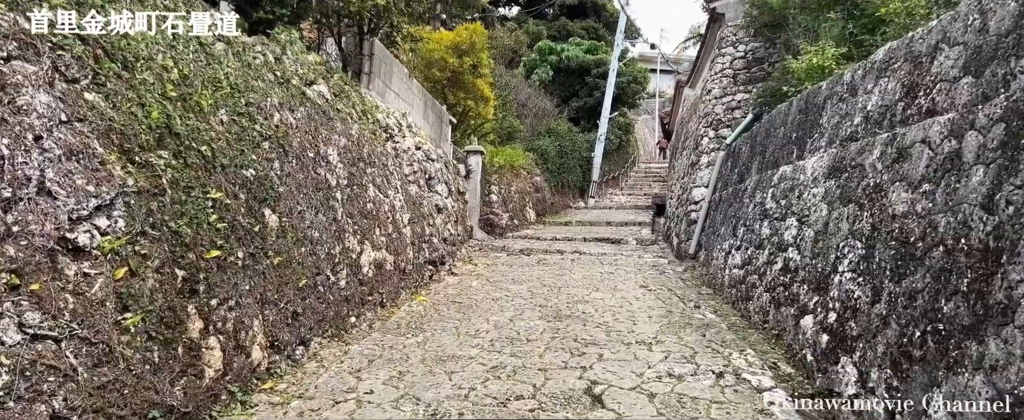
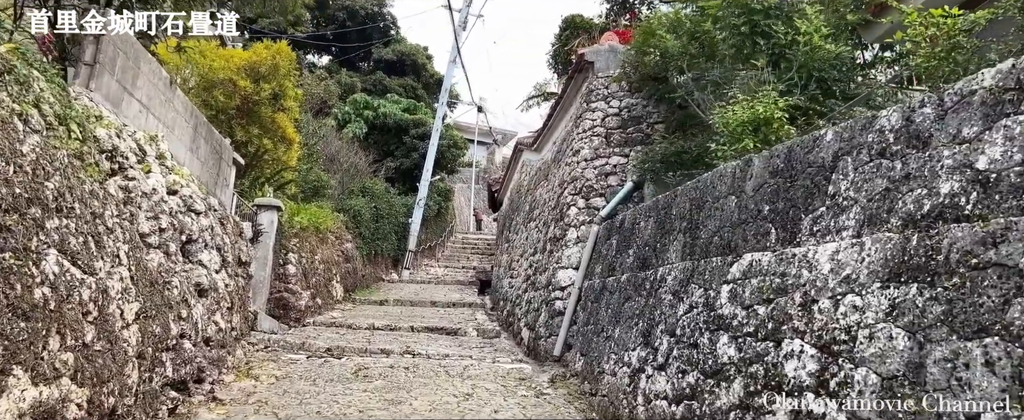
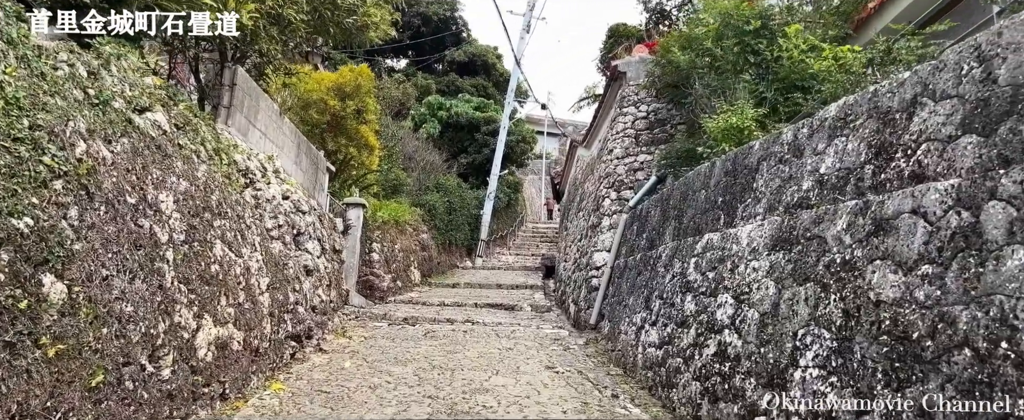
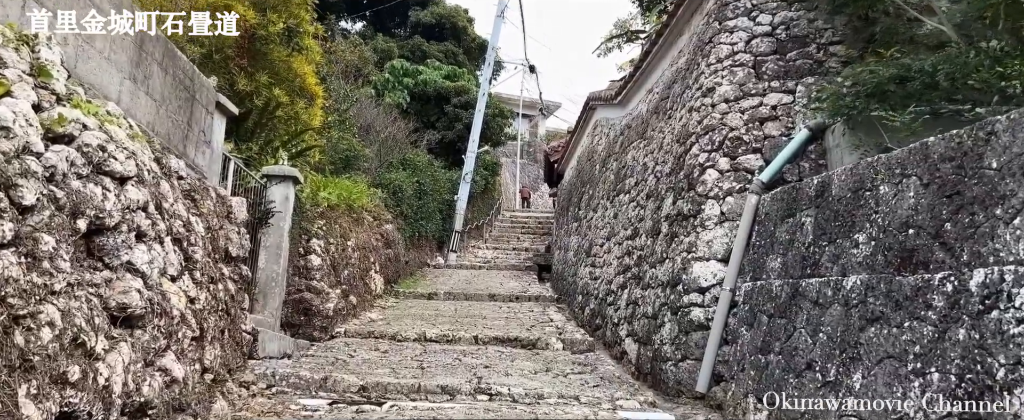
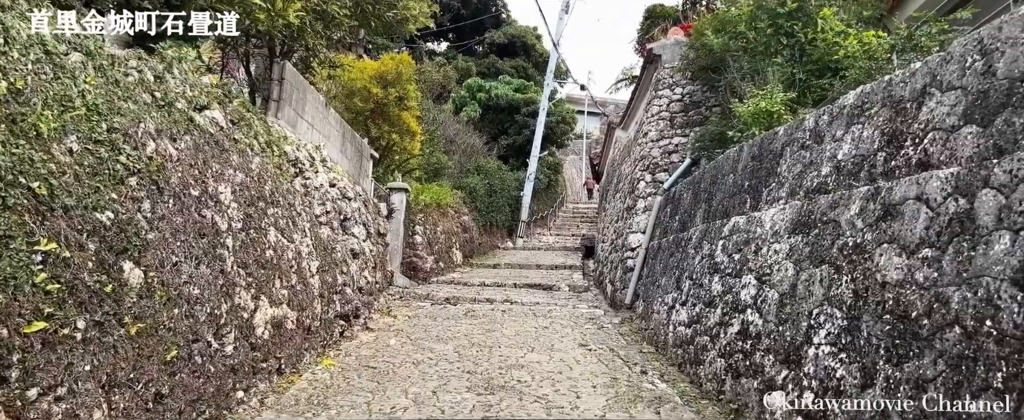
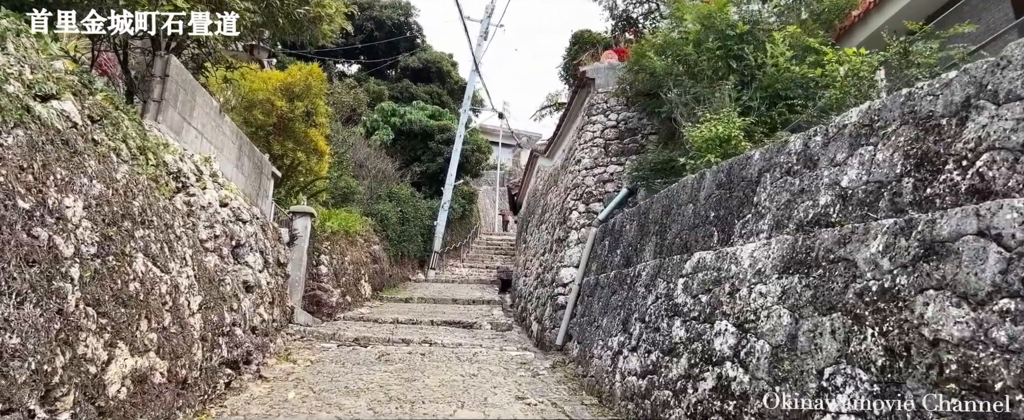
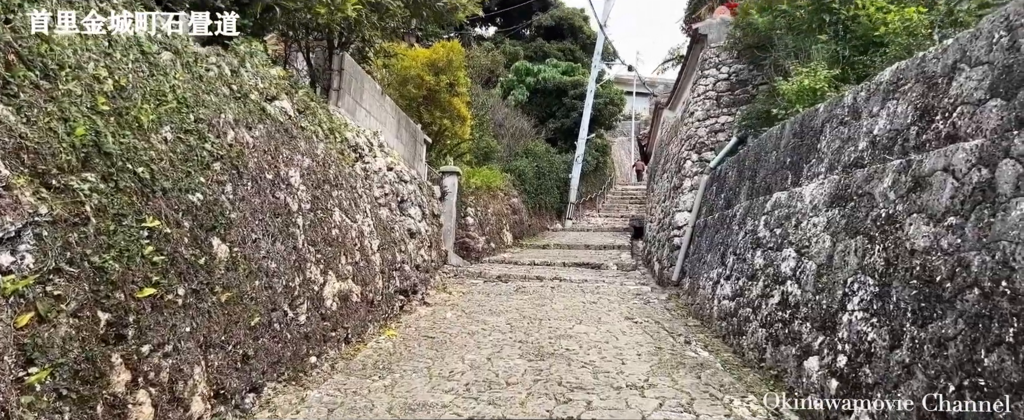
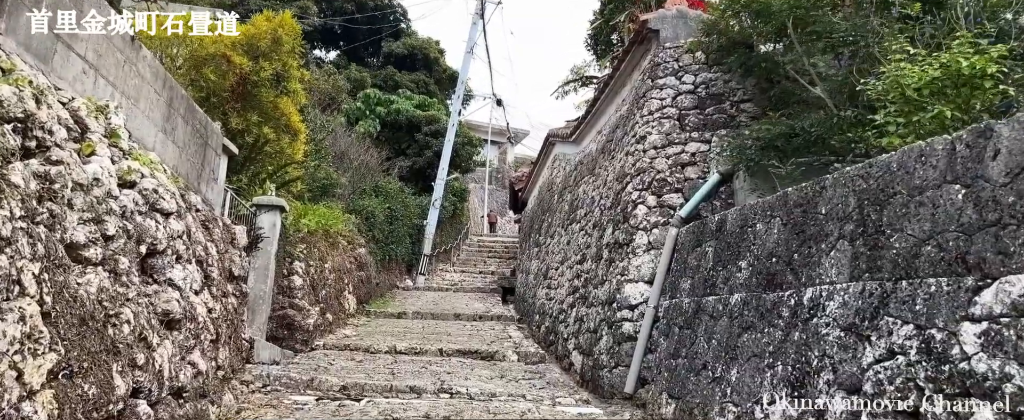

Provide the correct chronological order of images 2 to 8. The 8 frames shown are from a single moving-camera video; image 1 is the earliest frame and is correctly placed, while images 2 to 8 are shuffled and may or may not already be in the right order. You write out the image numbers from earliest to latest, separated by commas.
7, 5, 3, 6, 2, 8, 4
